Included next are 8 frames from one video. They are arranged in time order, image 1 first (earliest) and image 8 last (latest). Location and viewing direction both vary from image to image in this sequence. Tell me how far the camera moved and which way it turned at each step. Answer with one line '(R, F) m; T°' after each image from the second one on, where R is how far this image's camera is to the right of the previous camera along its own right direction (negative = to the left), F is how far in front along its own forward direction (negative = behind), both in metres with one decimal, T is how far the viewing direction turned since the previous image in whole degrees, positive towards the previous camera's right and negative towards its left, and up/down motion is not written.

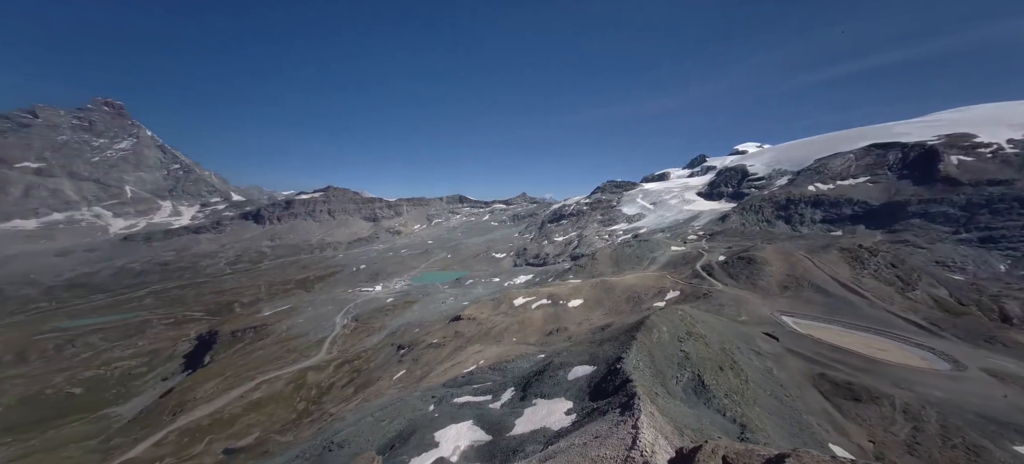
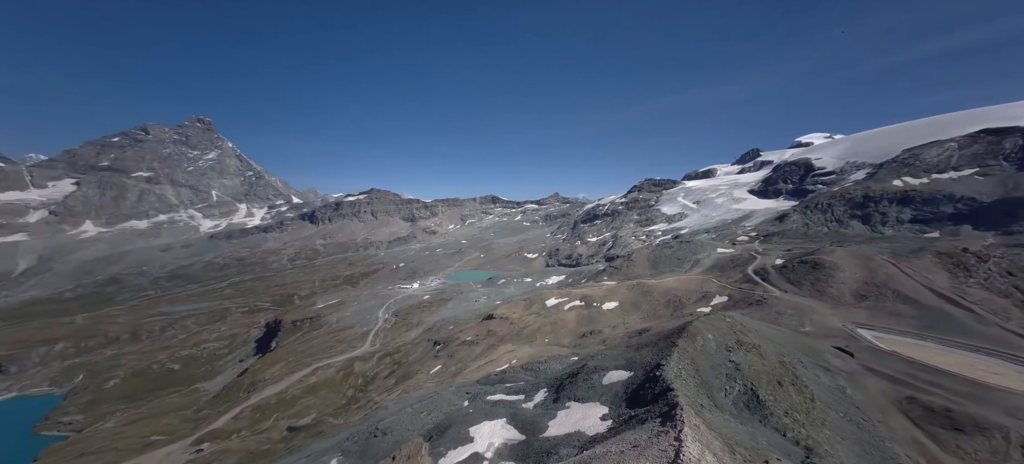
(-0.3, +0.9) m; -4°
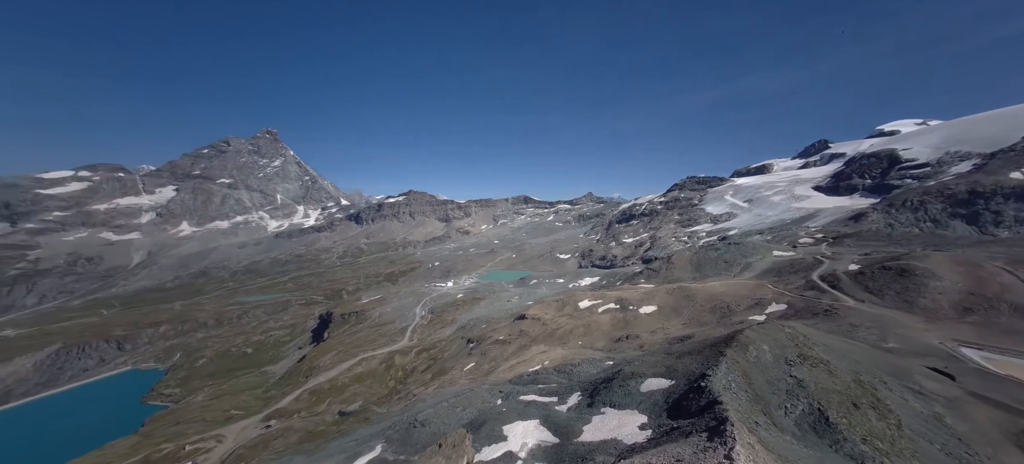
(-0.3, +1.0) m; -4°
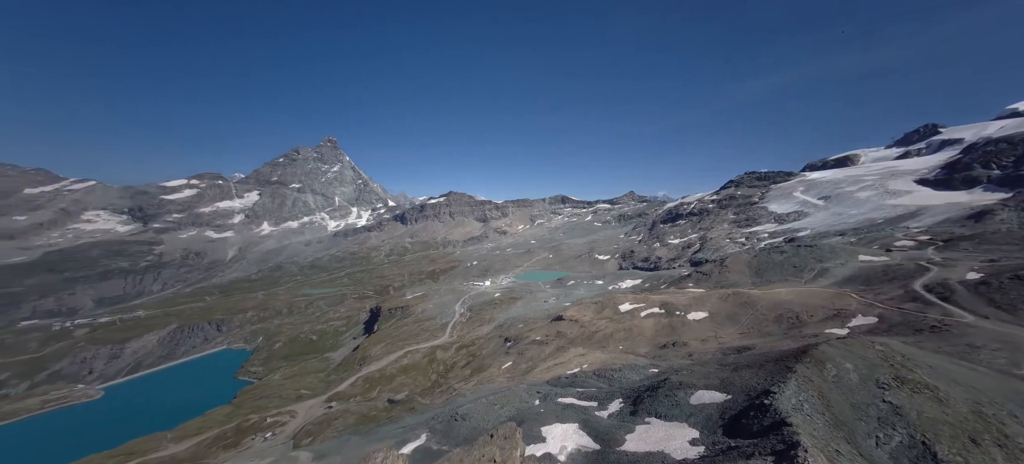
(-0.4, +1.4) m; -5°
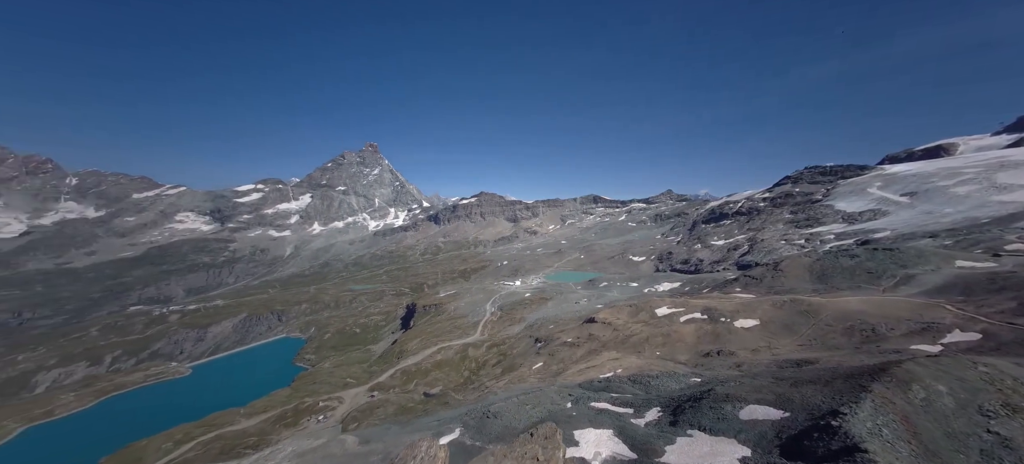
(-0.4, +1.5) m; -4°
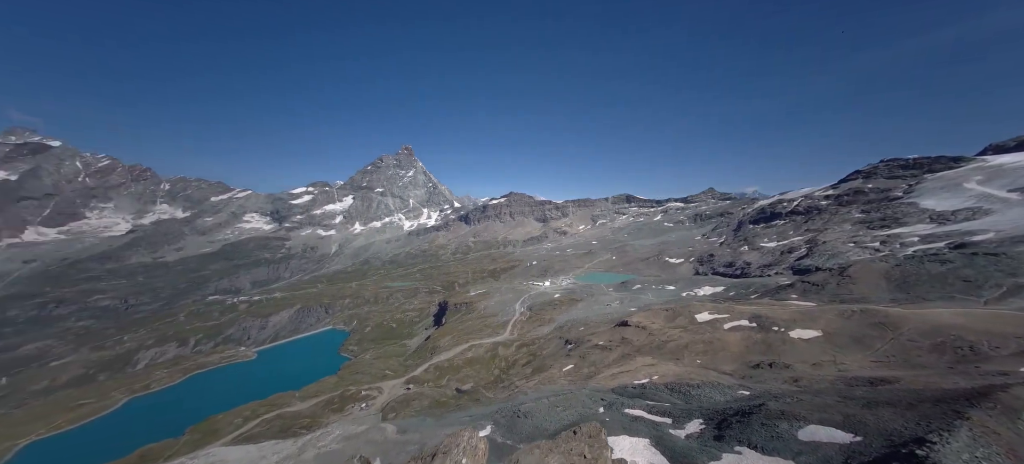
(-0.4, +1.9) m; -4°
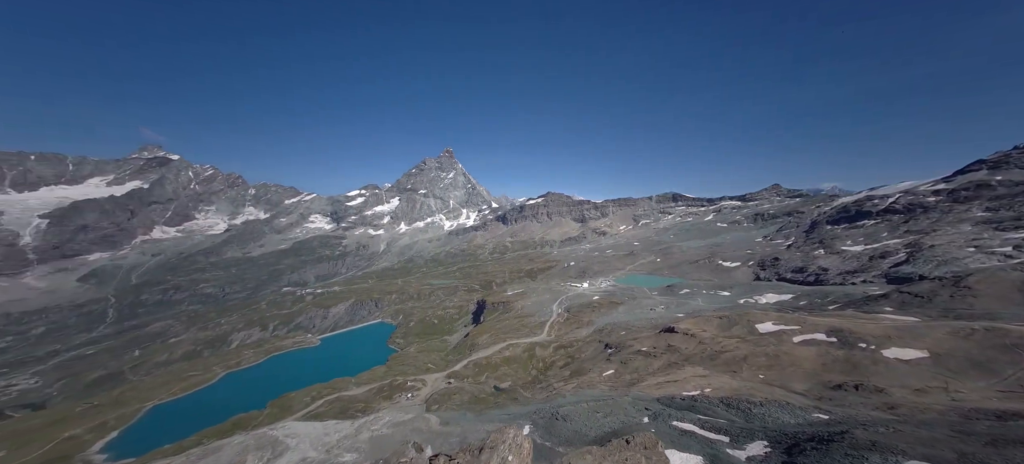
(-0.8, +3.2) m; -5°
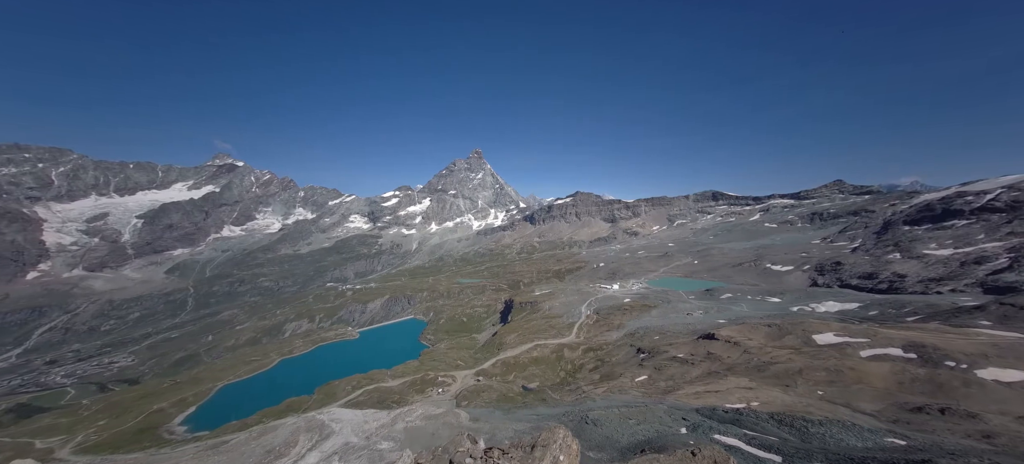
(-0.8, +2.3) m; -4°
